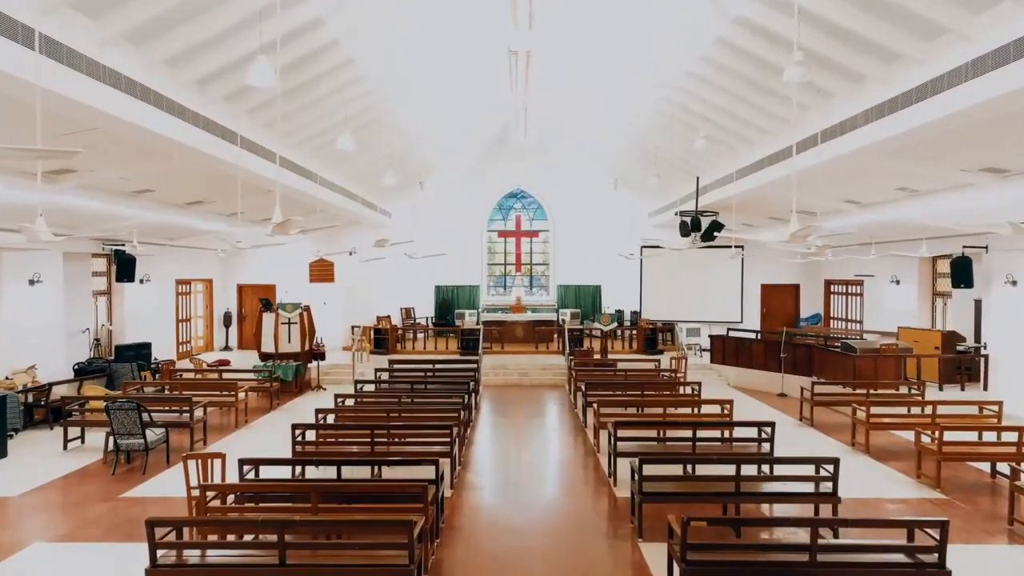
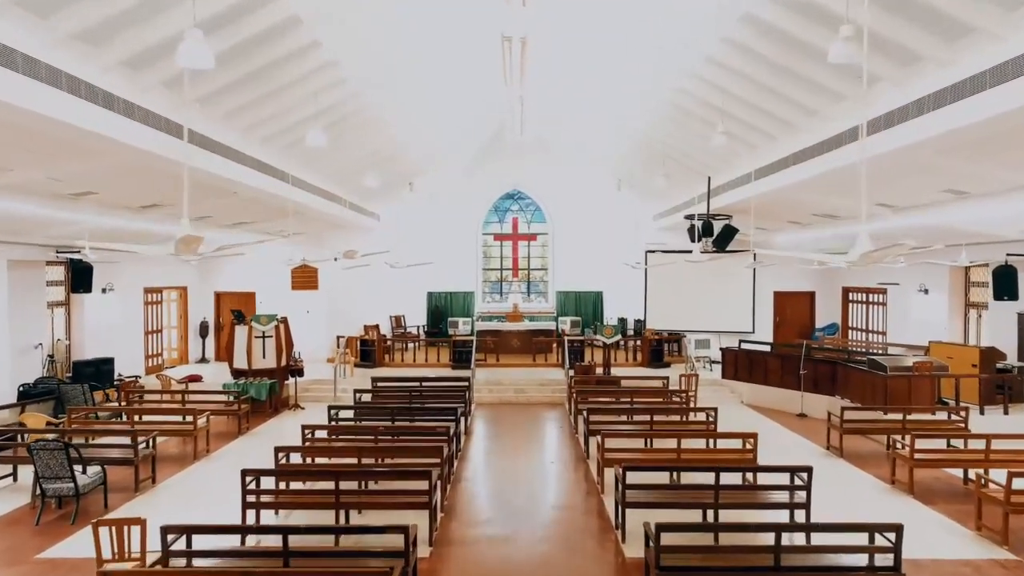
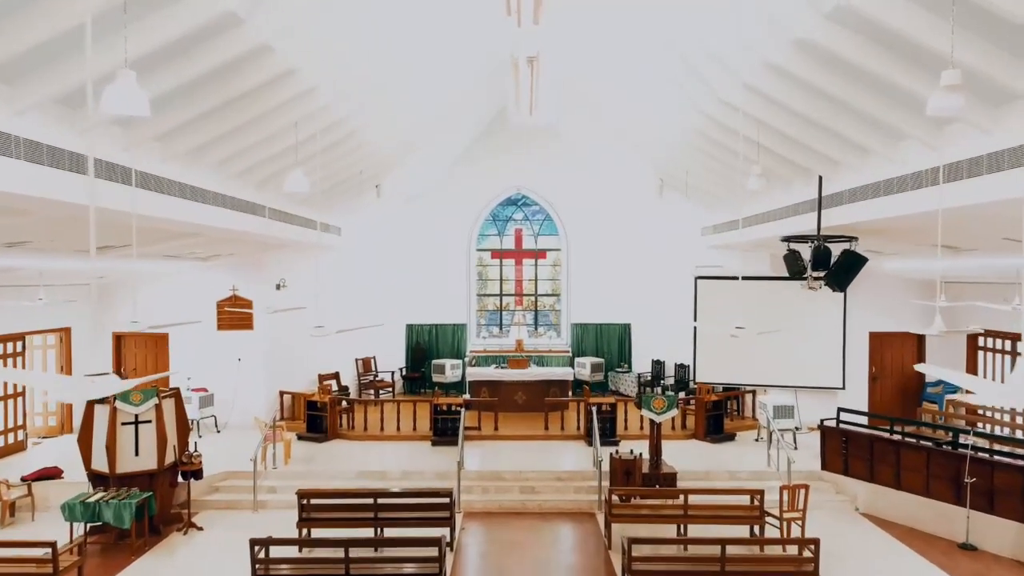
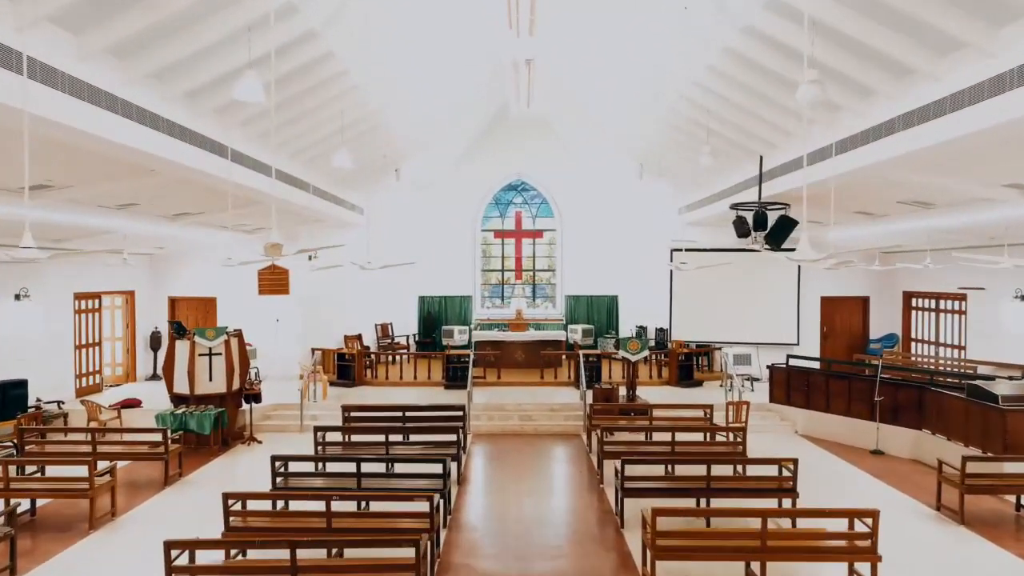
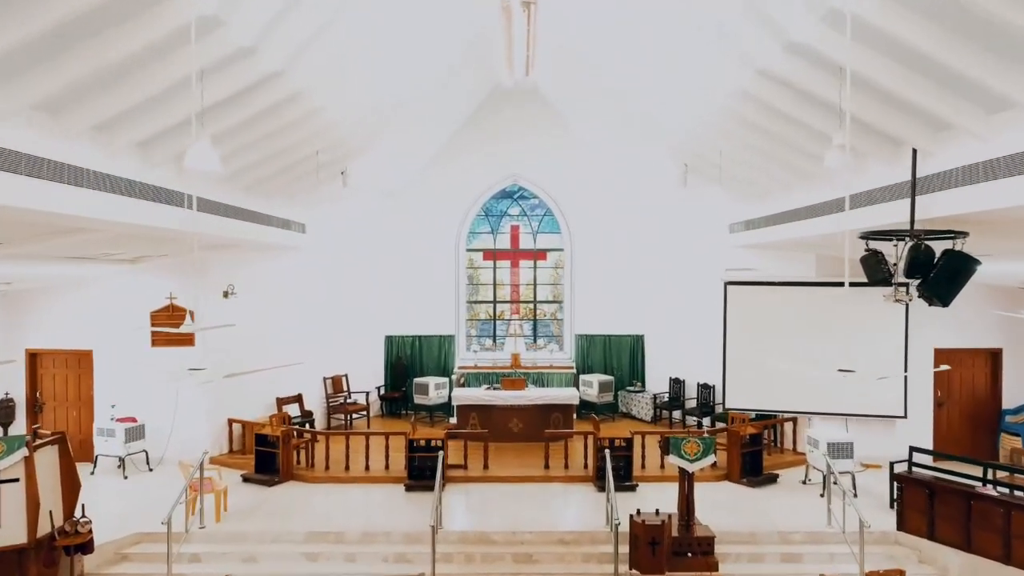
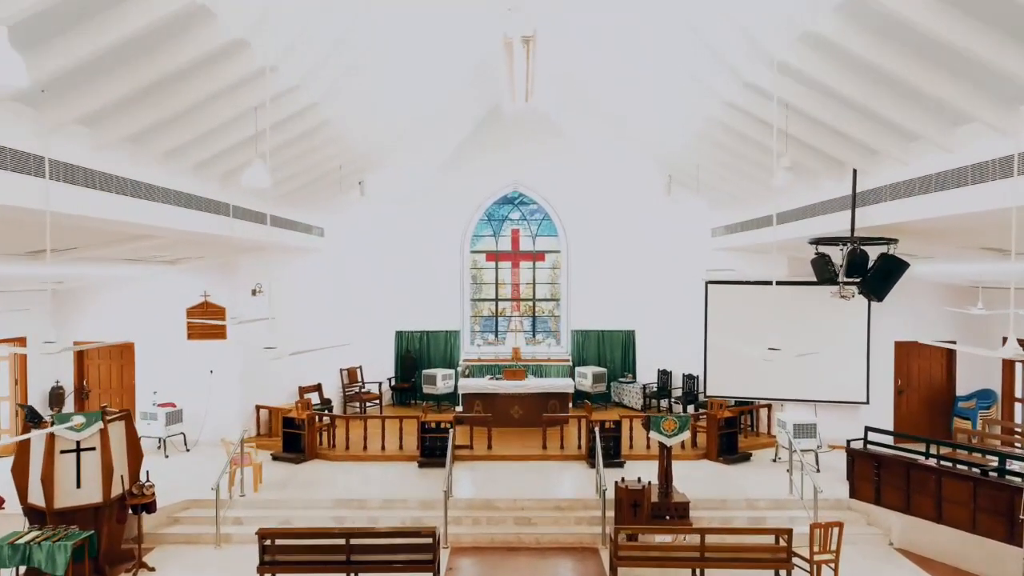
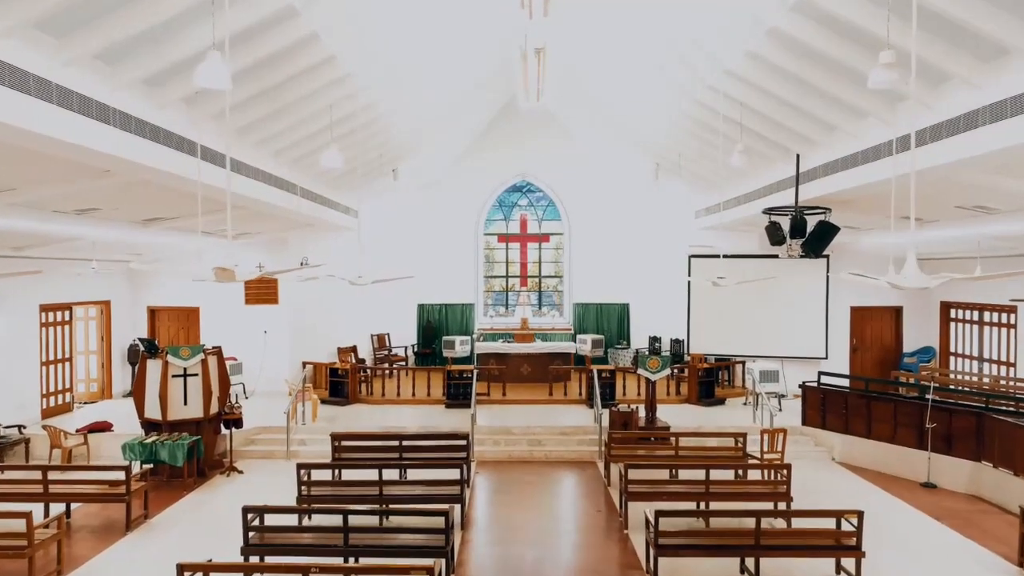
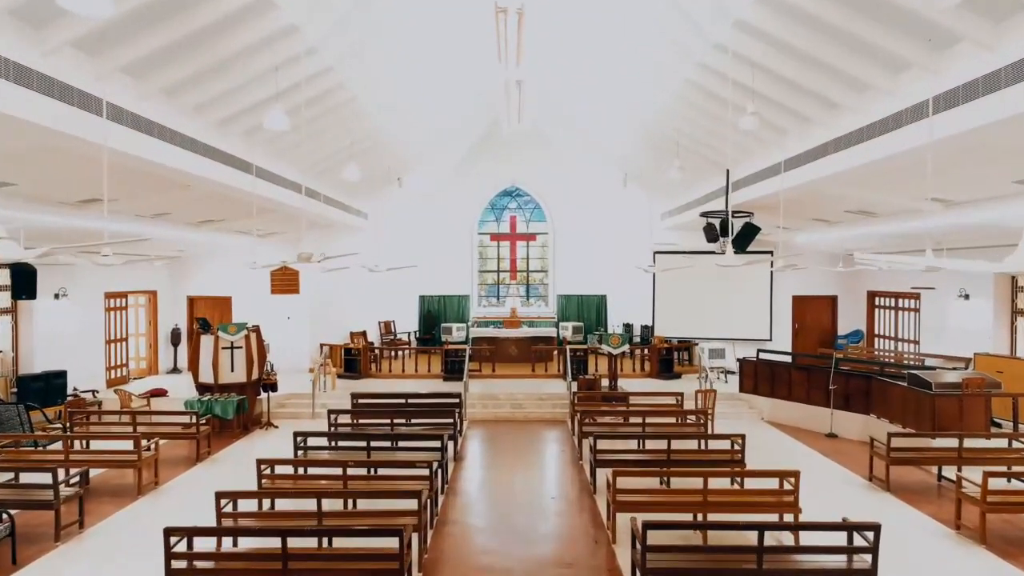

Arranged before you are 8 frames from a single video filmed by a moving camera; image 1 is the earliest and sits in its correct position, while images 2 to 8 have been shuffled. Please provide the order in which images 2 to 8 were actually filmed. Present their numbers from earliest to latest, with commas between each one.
2, 8, 4, 7, 3, 6, 5
